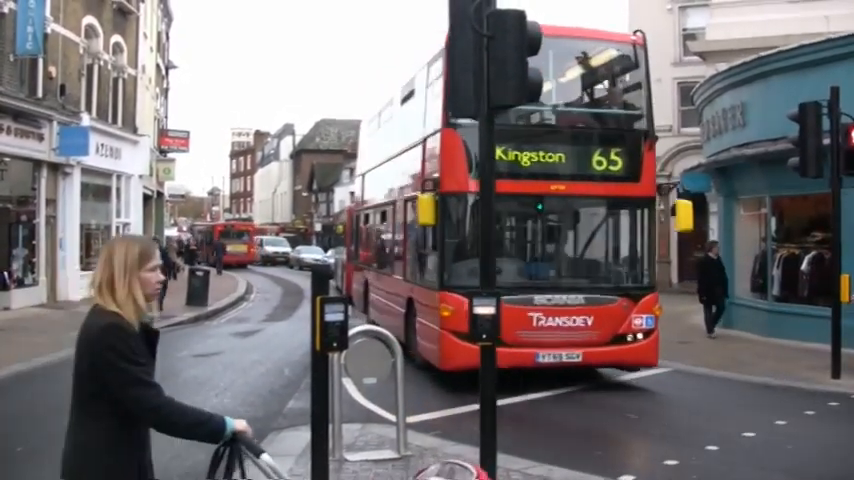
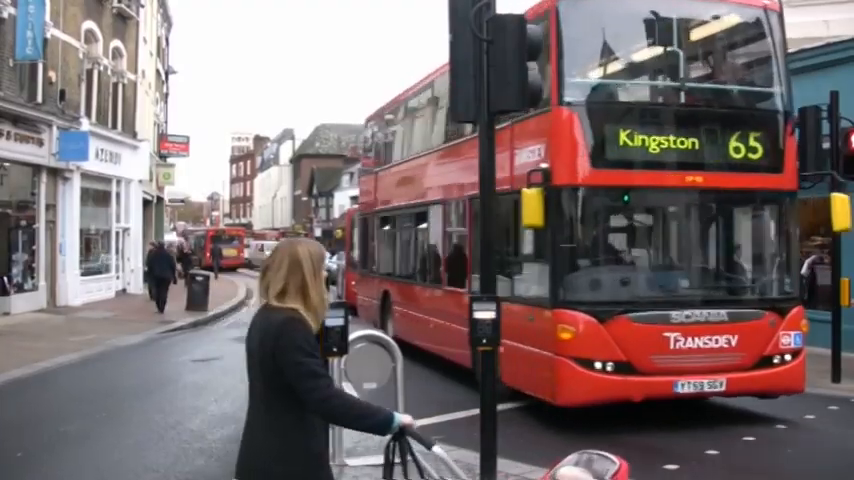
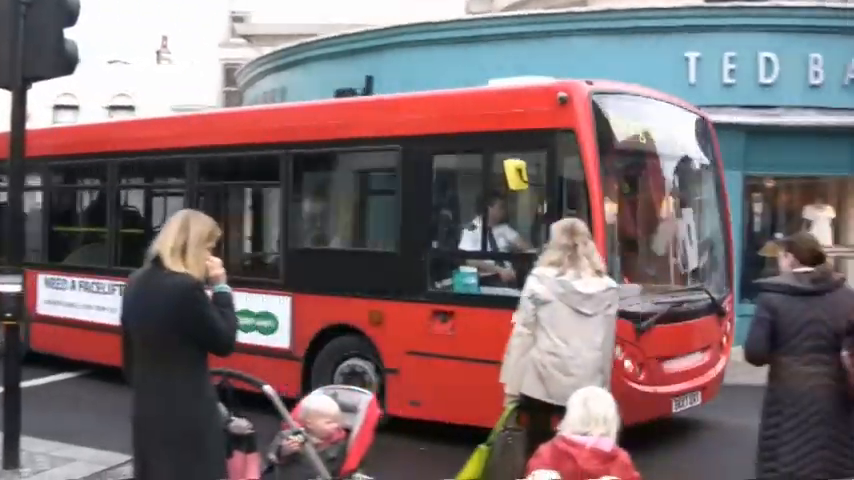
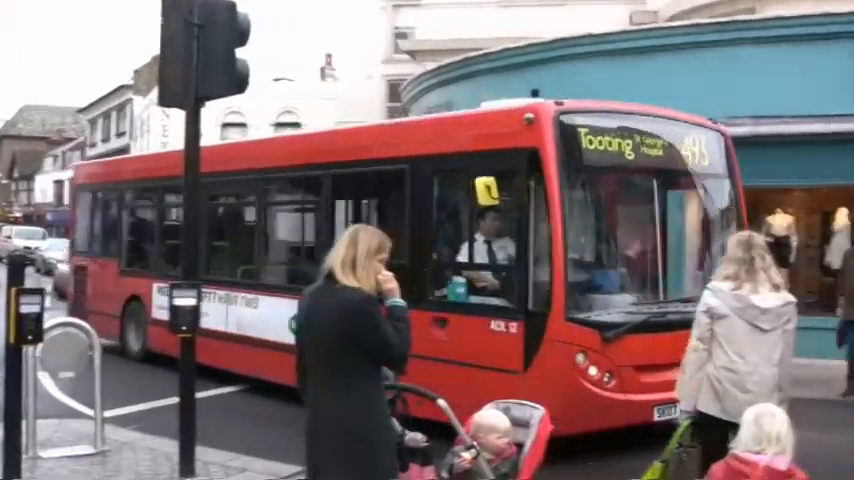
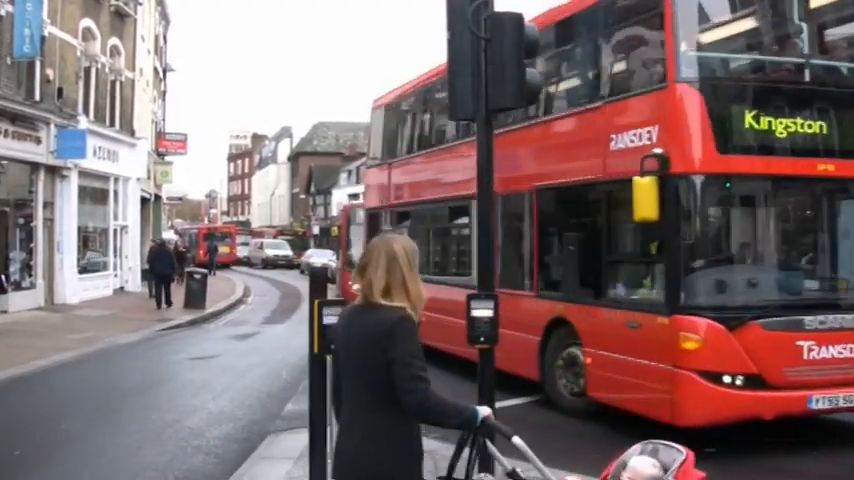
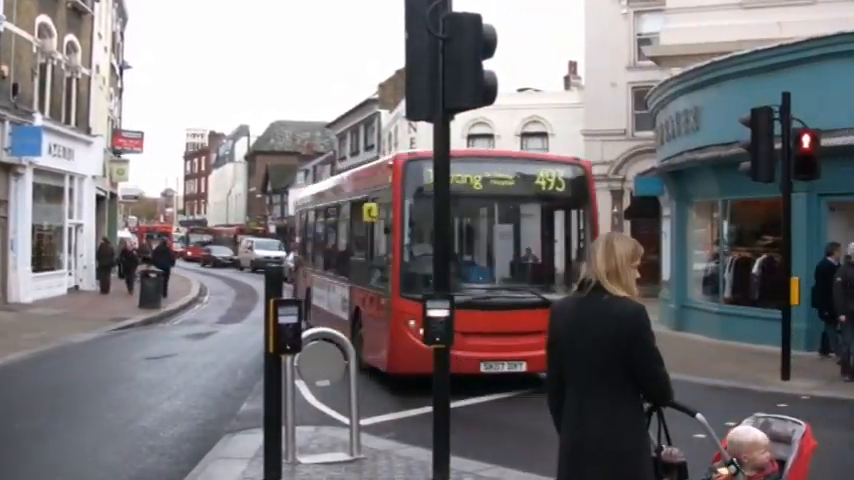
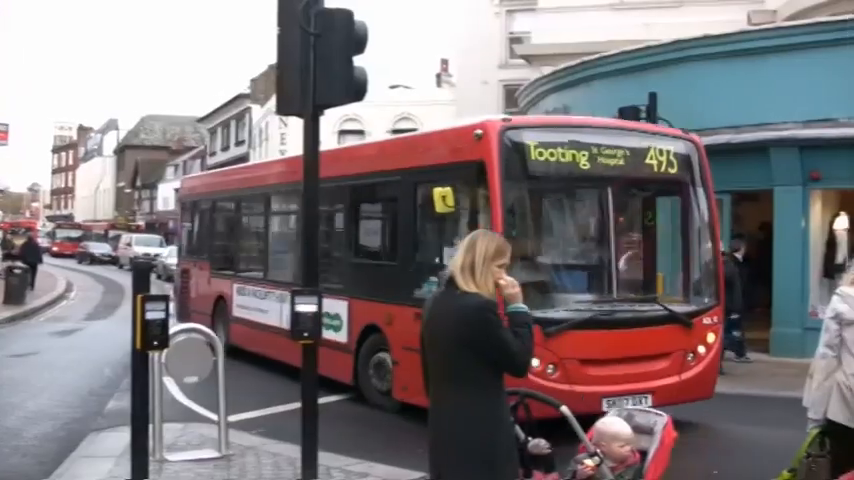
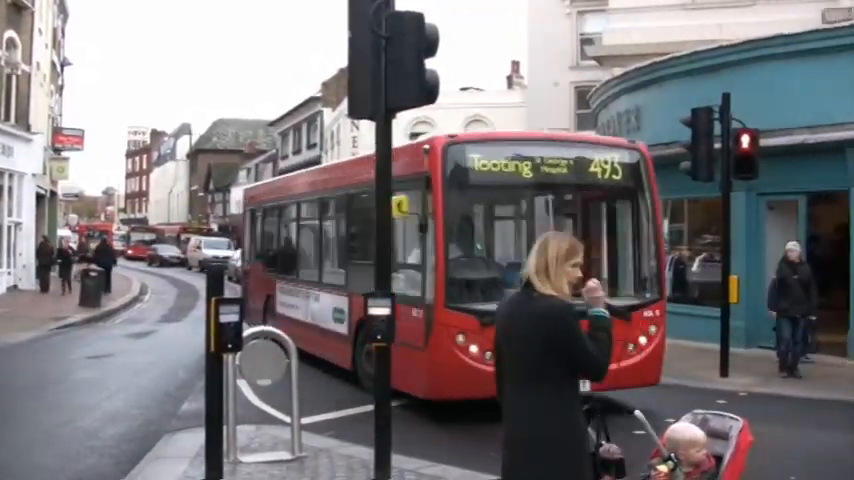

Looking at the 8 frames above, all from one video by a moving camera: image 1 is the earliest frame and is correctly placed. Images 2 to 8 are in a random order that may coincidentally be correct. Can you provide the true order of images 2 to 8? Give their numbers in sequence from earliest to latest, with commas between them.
2, 5, 6, 8, 7, 4, 3
